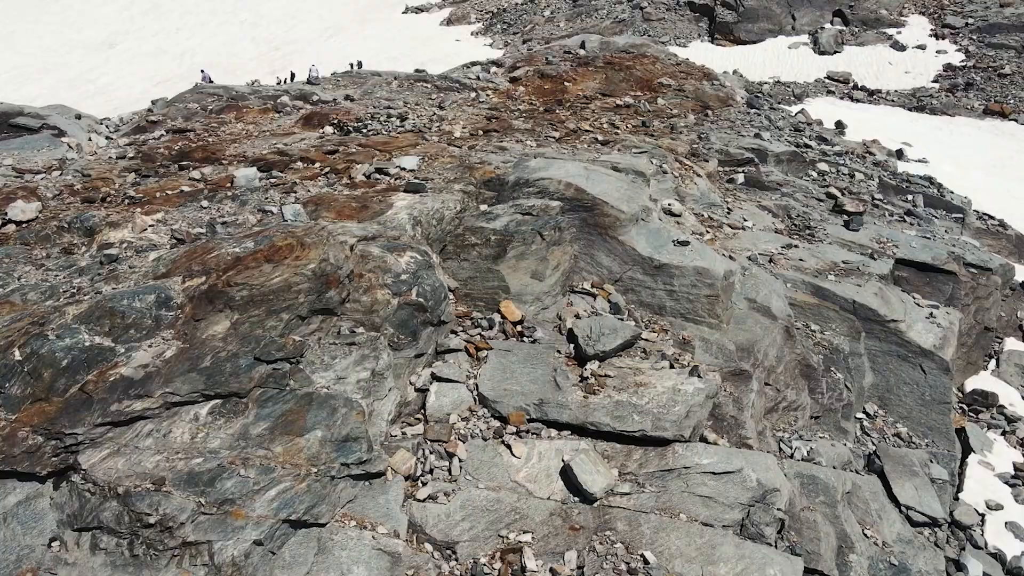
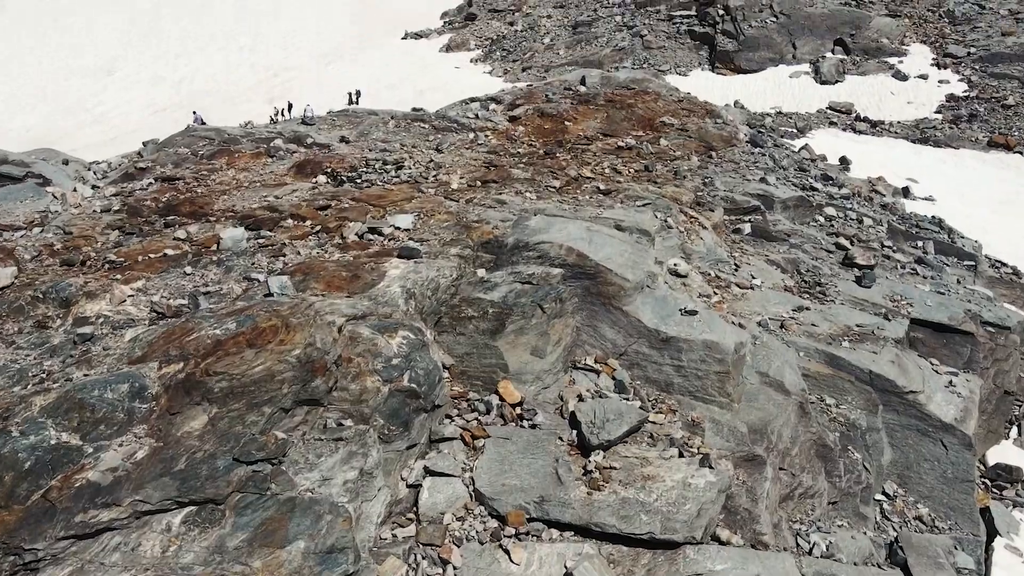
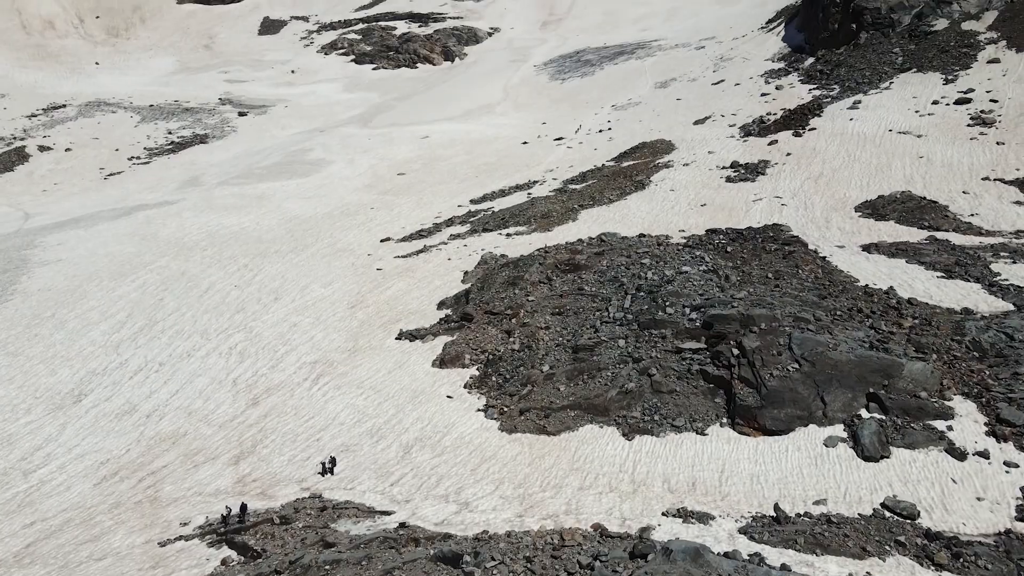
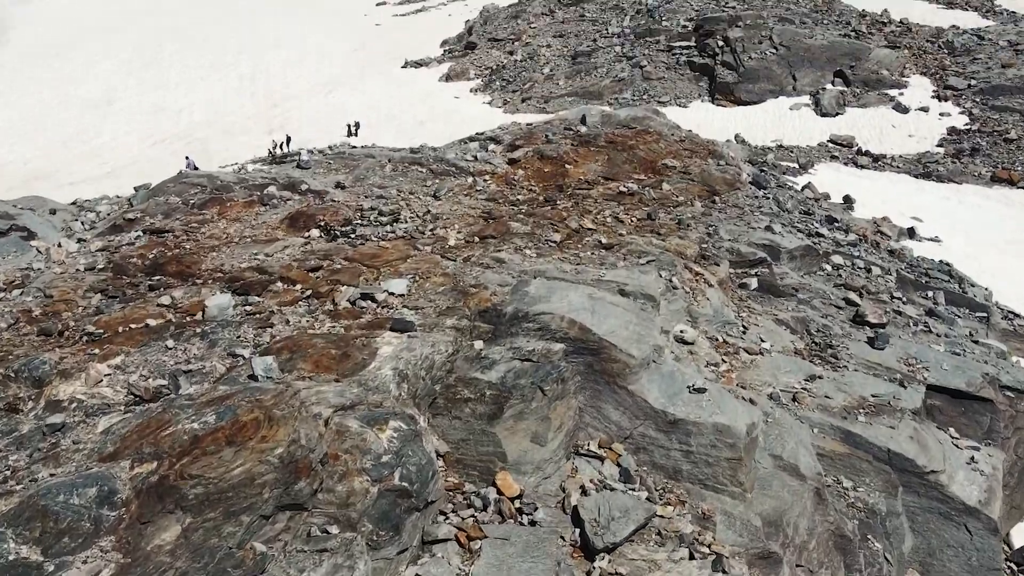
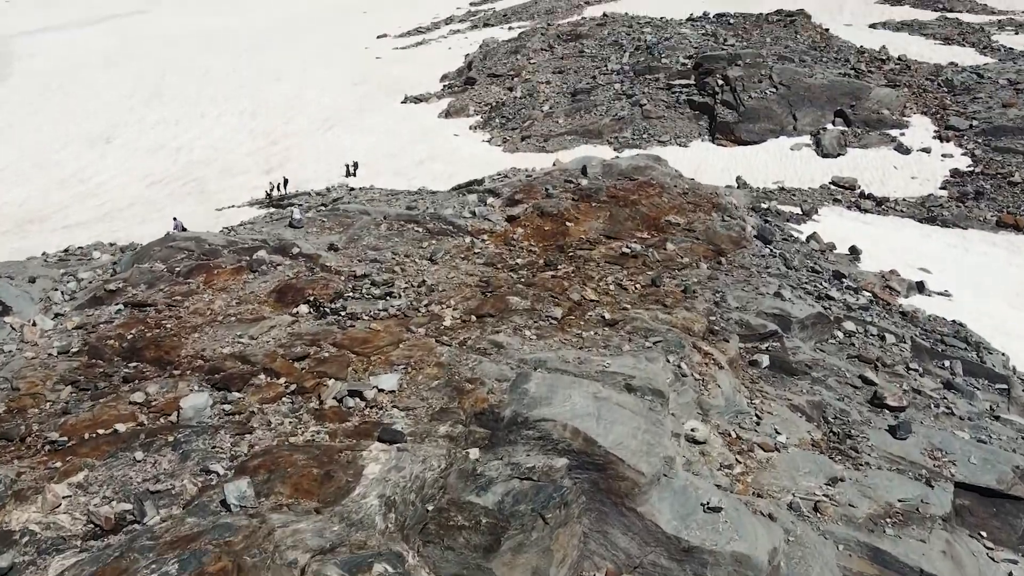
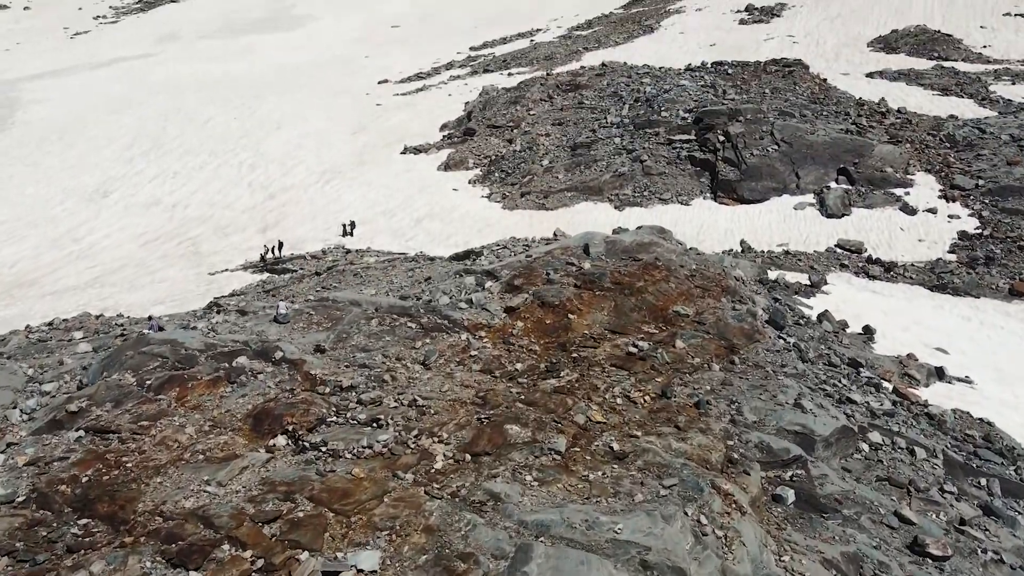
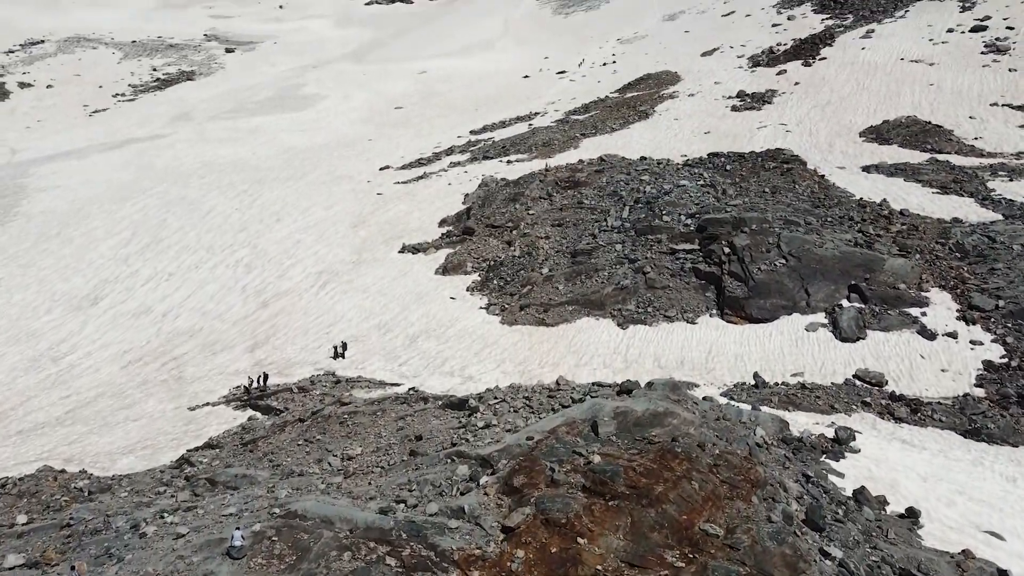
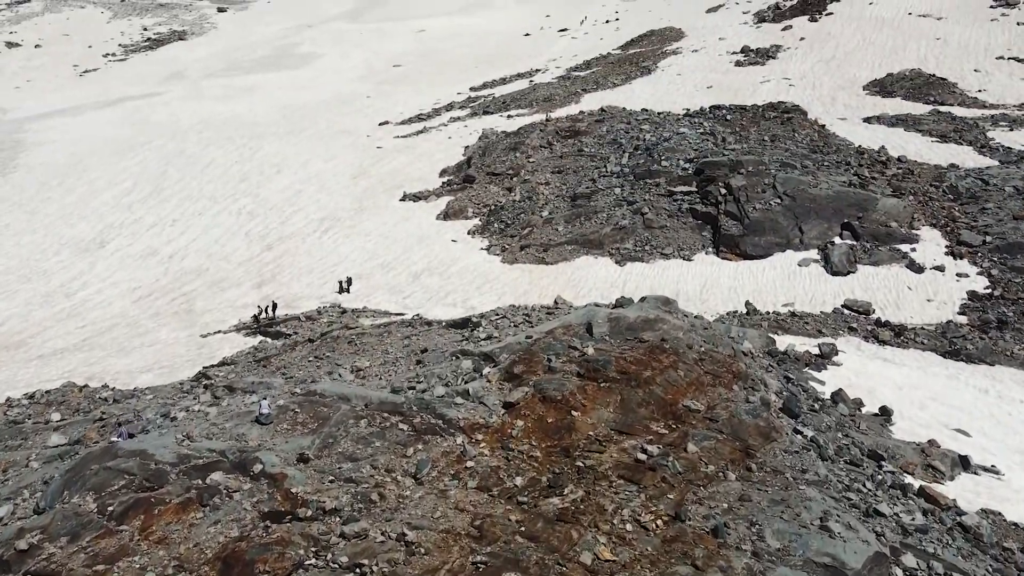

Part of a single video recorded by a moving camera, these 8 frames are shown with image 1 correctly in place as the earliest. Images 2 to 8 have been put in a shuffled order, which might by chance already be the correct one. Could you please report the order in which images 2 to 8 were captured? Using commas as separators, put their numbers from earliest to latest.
2, 4, 5, 6, 8, 7, 3
